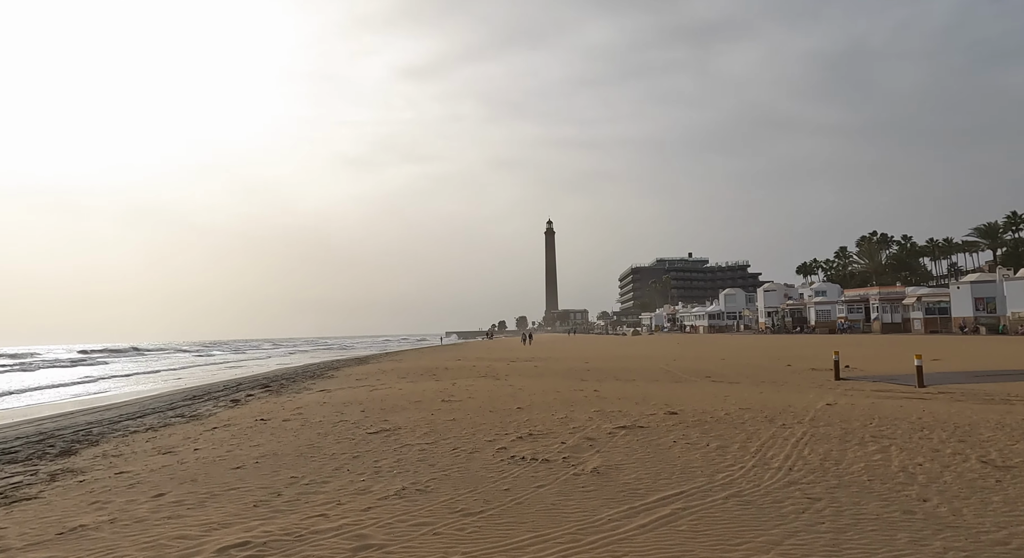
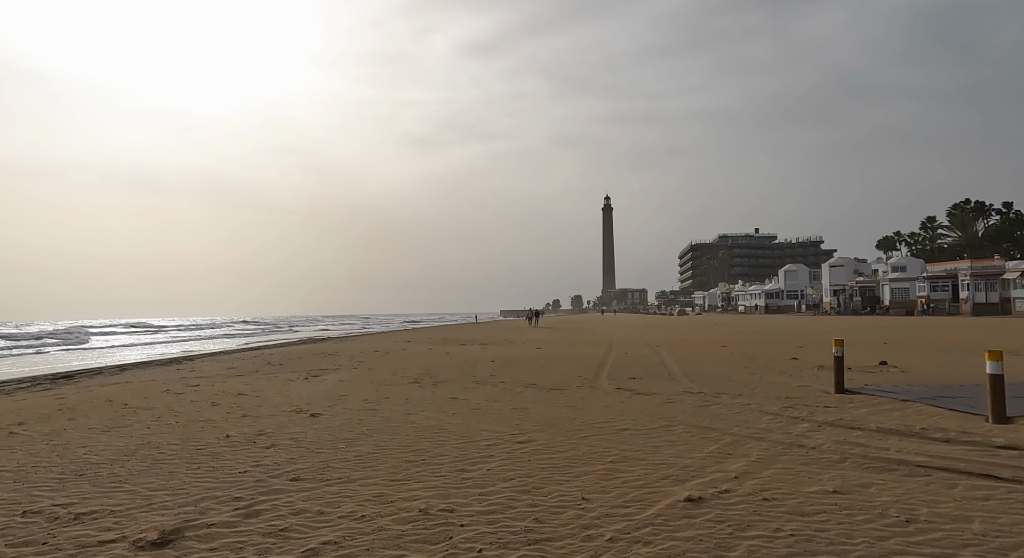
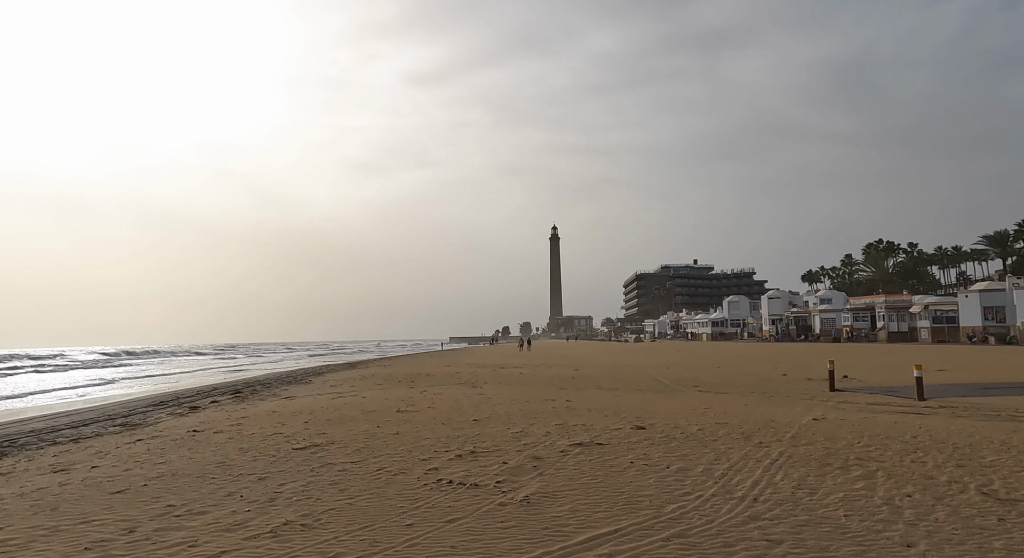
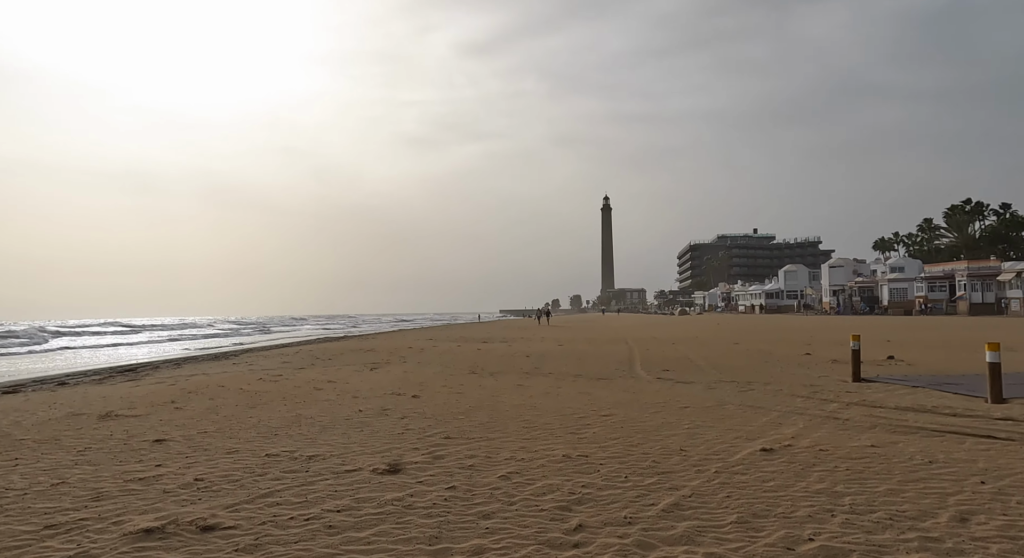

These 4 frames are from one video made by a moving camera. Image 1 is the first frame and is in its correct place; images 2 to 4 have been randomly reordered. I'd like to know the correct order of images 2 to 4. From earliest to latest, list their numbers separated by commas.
3, 4, 2
